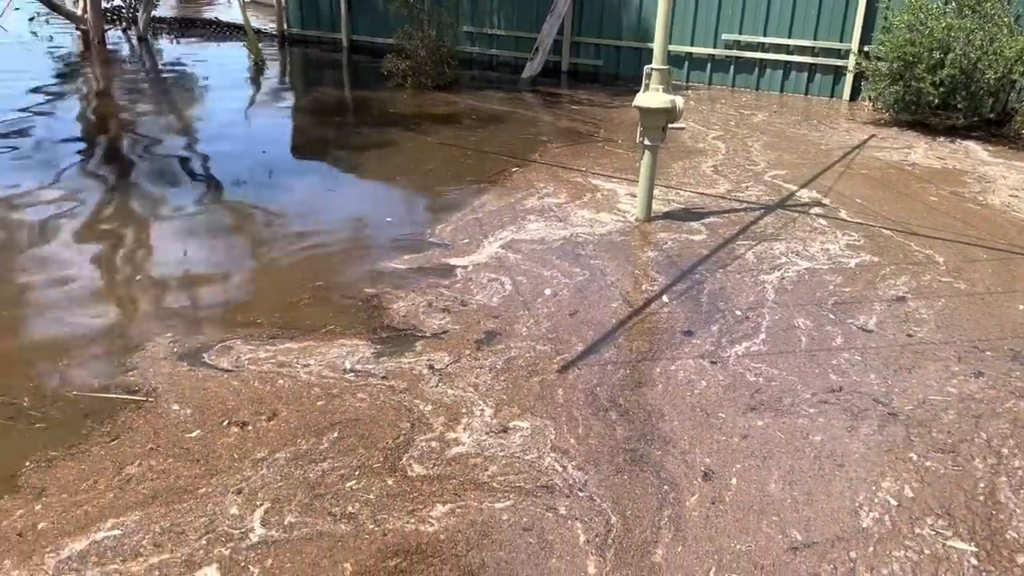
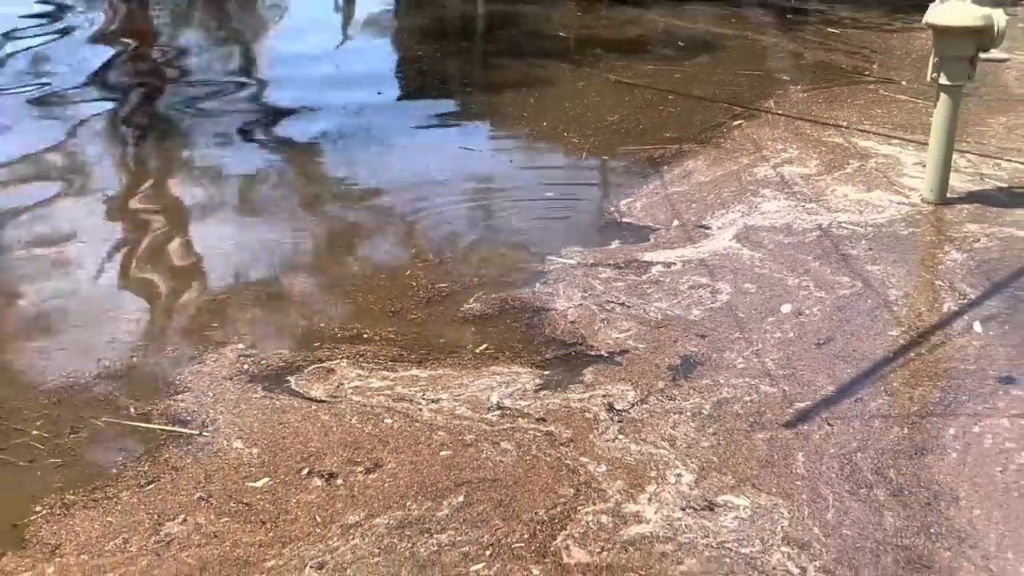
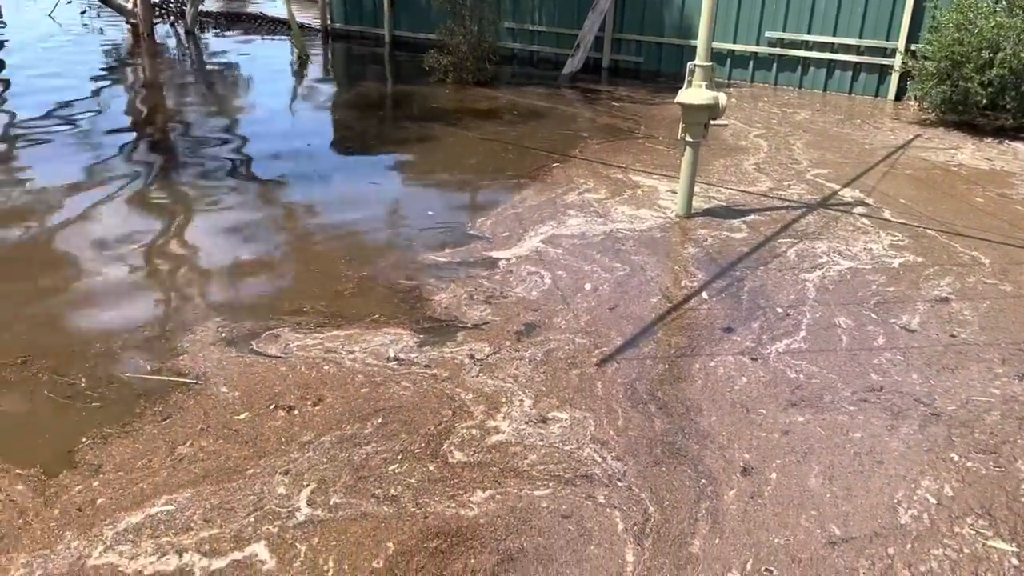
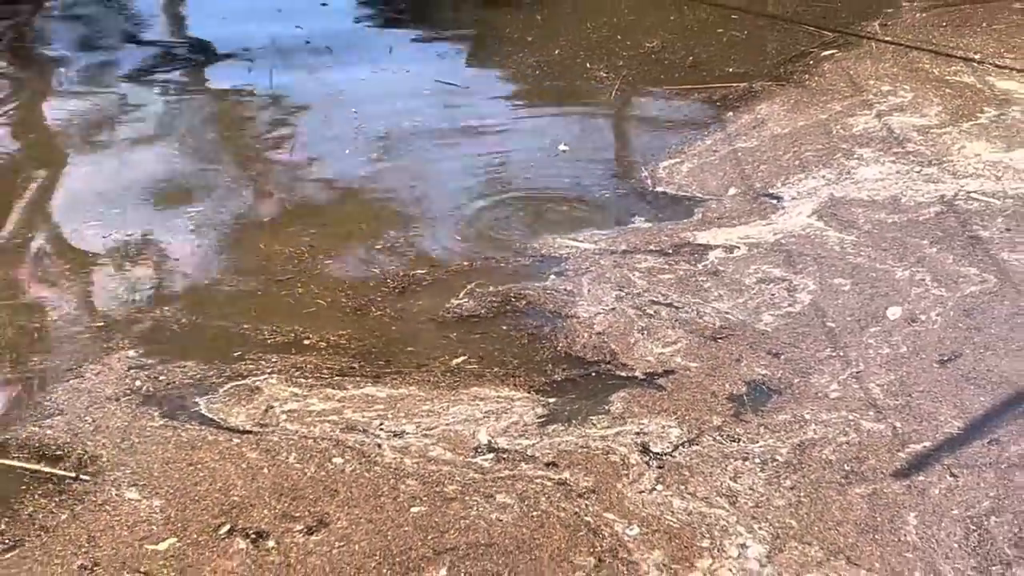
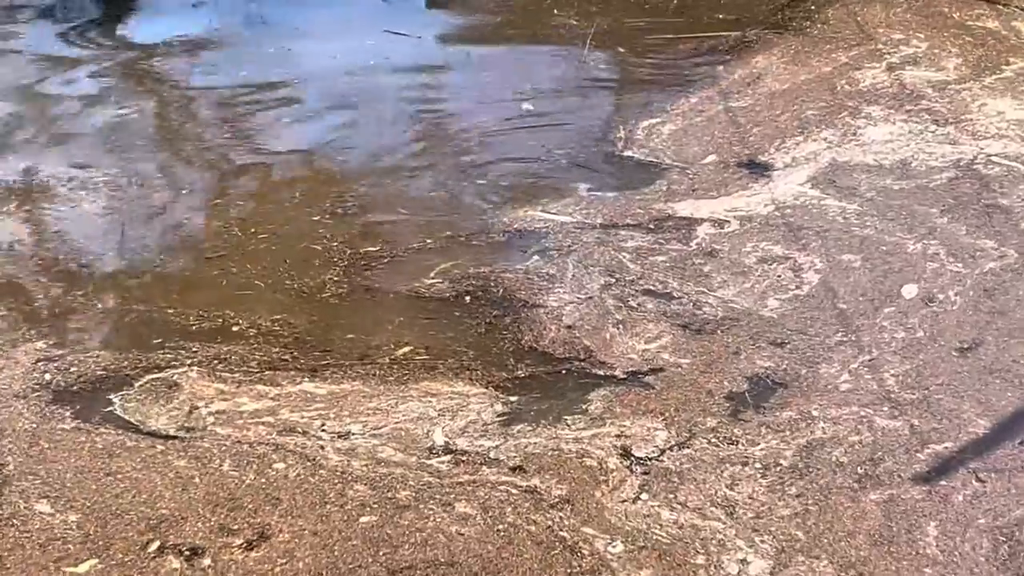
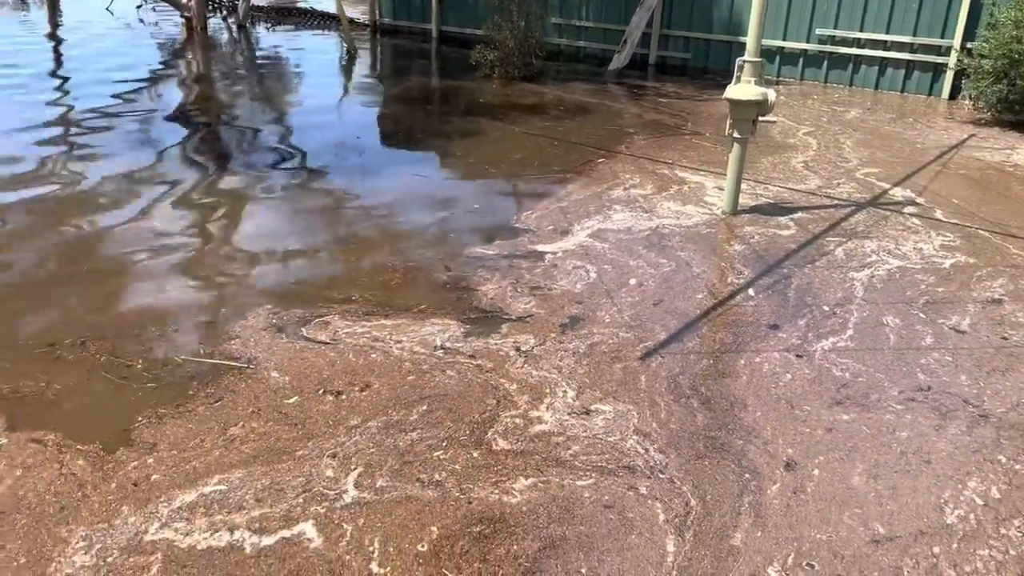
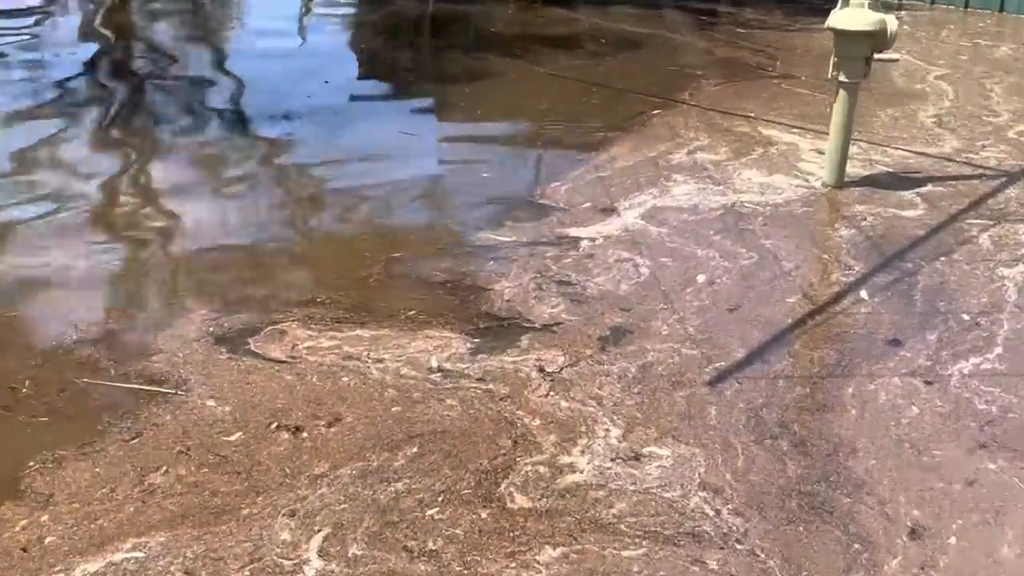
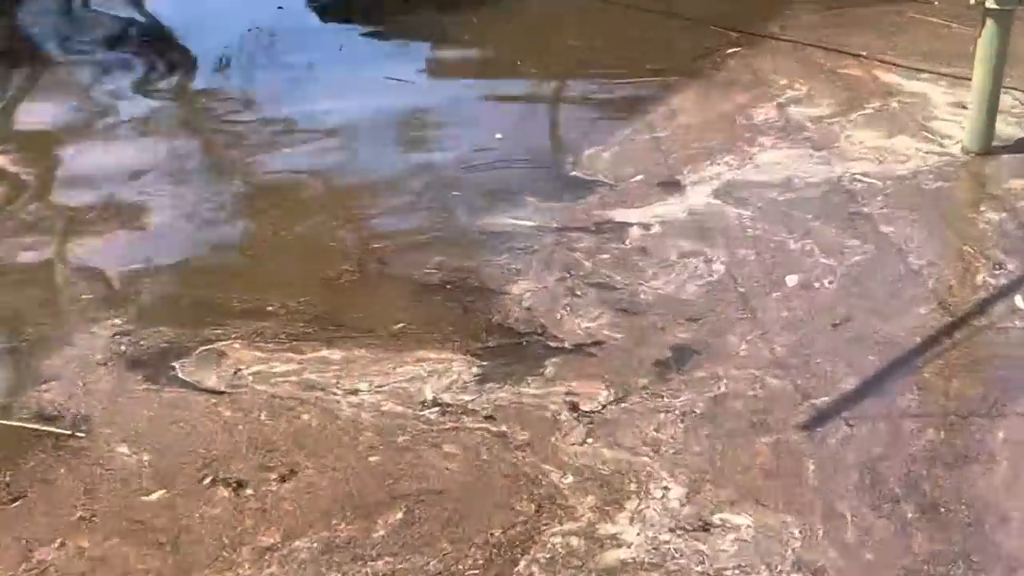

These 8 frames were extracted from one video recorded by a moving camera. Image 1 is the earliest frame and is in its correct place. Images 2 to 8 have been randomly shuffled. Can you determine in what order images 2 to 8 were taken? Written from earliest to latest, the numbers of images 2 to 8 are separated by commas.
3, 6, 7, 8, 5, 4, 2
